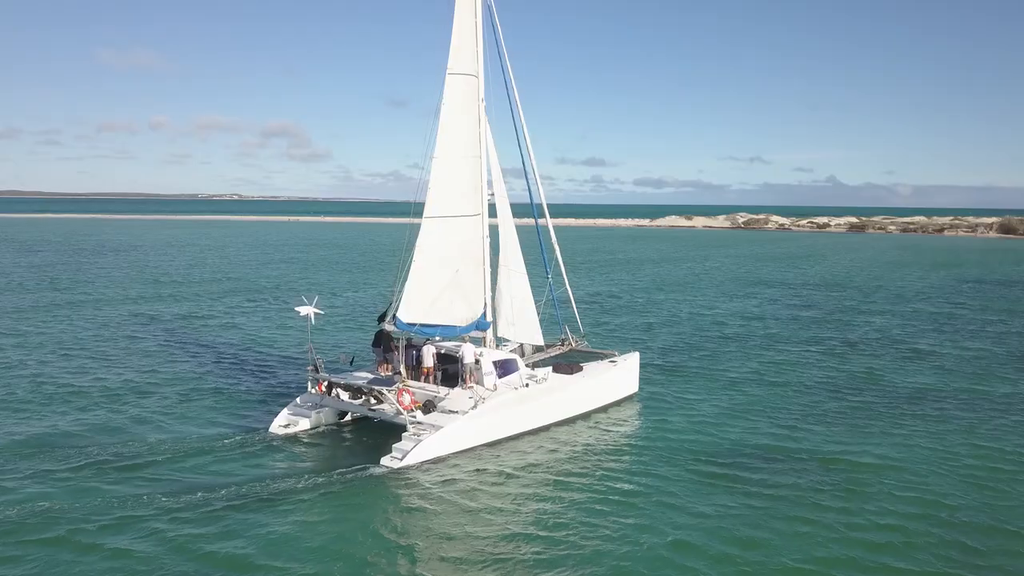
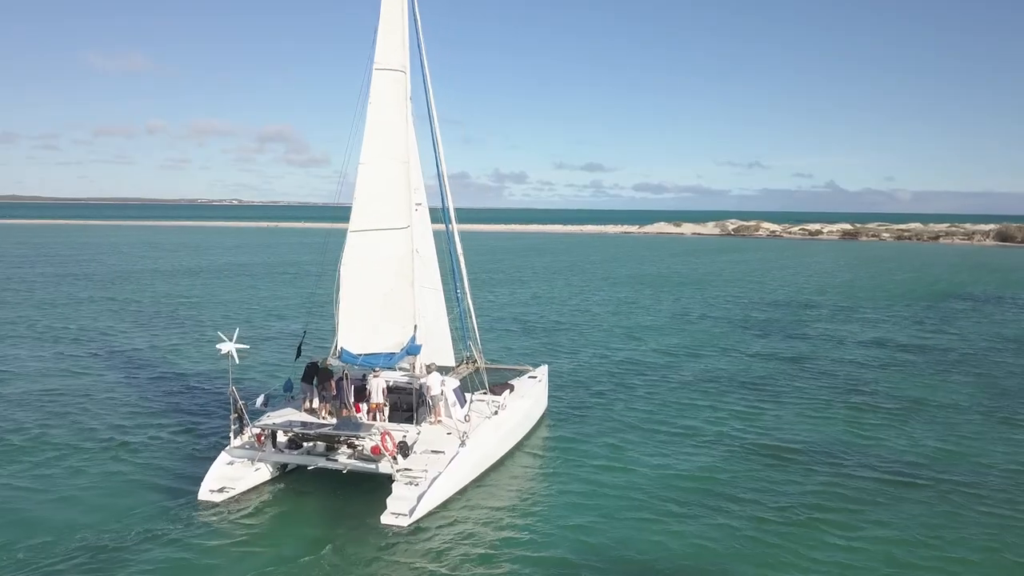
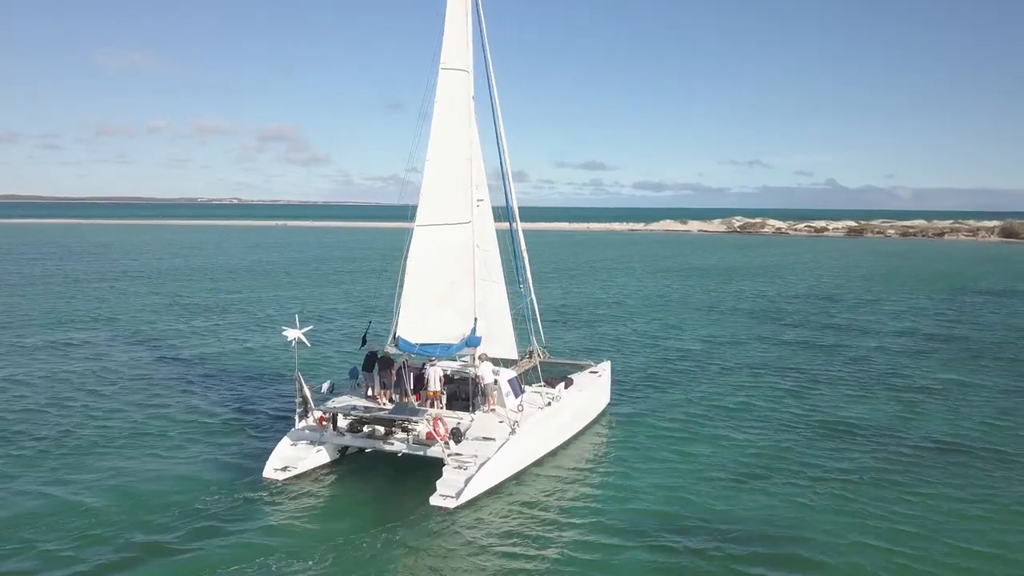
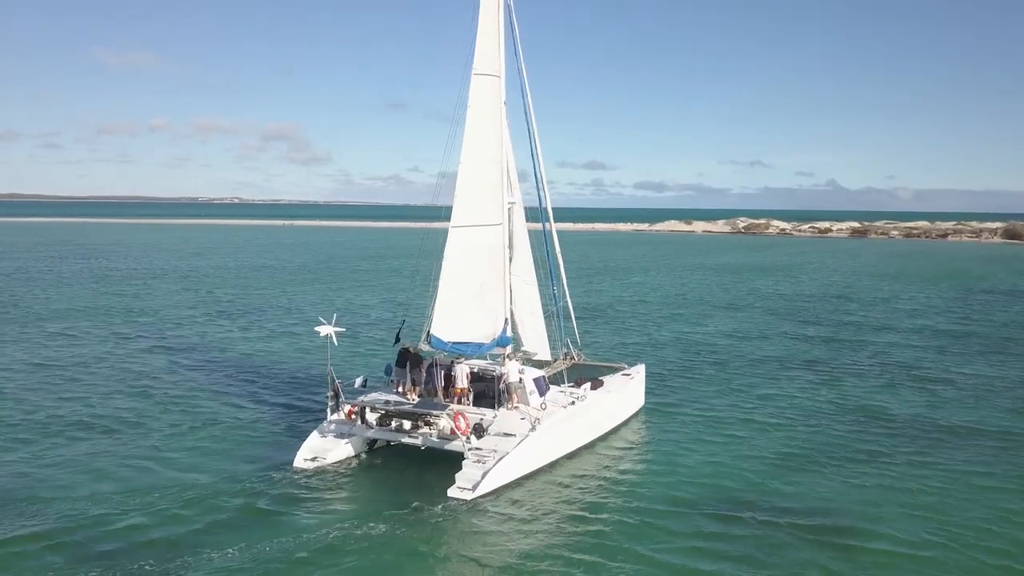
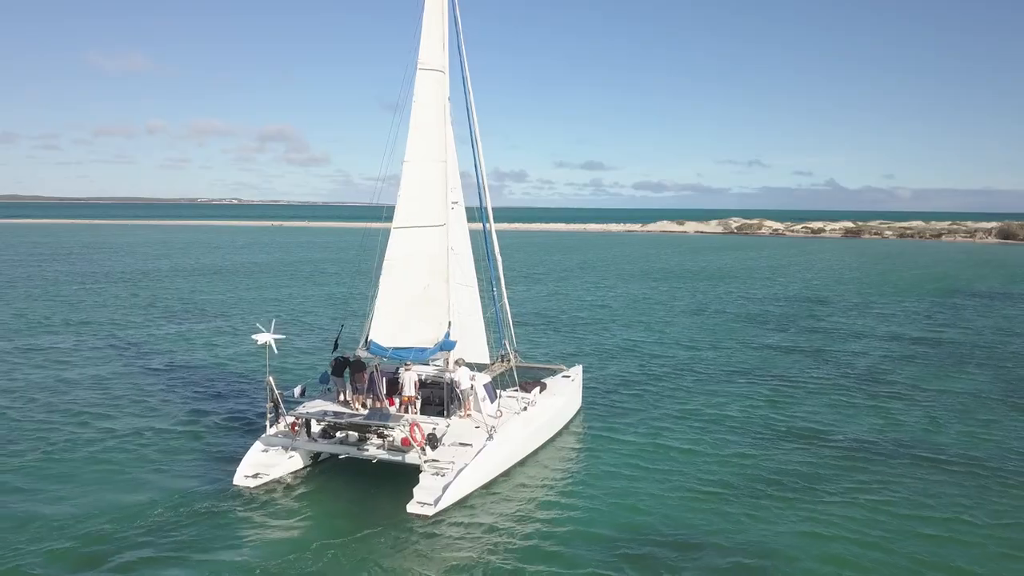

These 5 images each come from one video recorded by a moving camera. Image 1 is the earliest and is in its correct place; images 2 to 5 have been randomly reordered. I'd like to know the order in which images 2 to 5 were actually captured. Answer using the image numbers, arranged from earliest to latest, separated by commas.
4, 3, 5, 2
